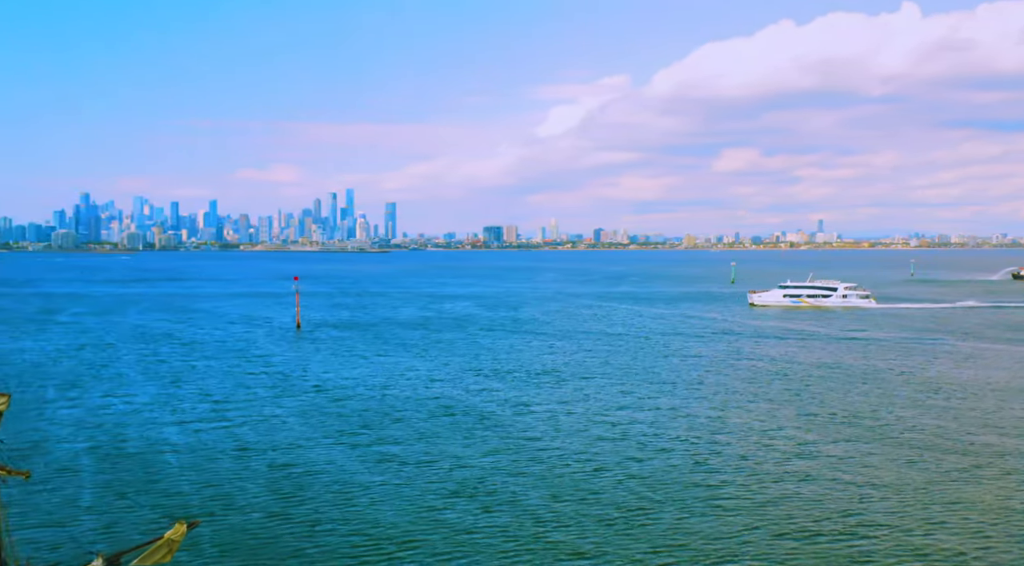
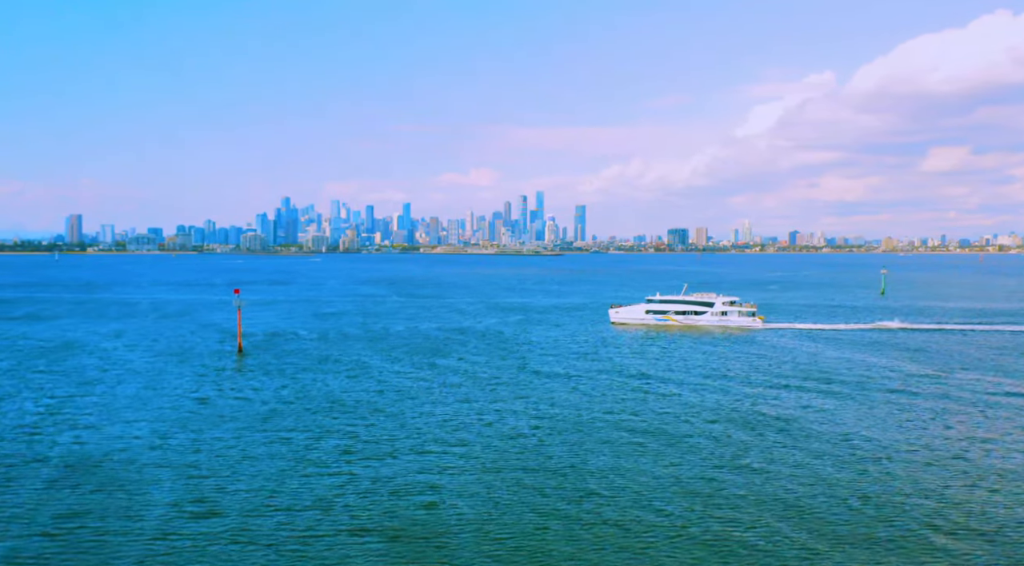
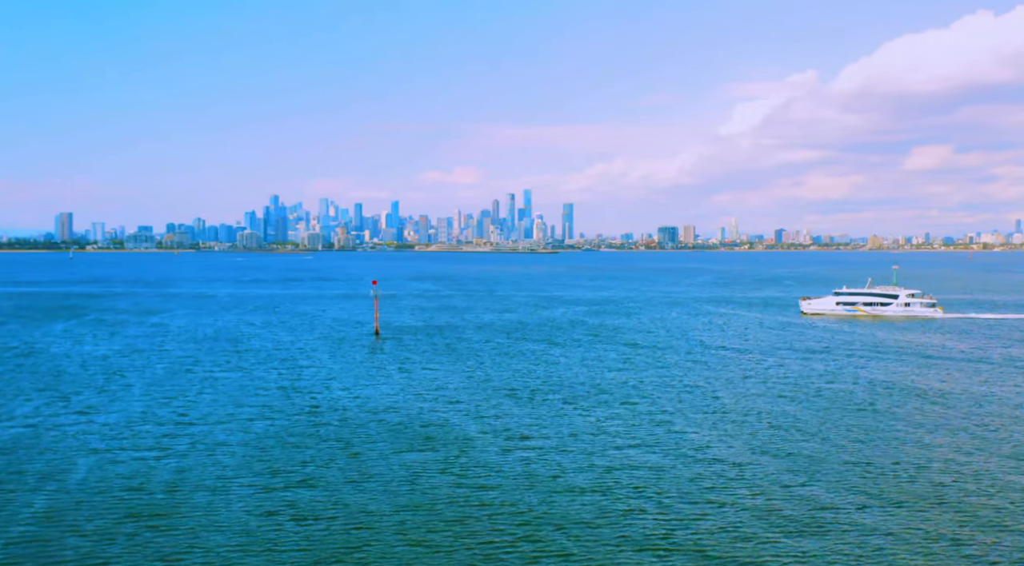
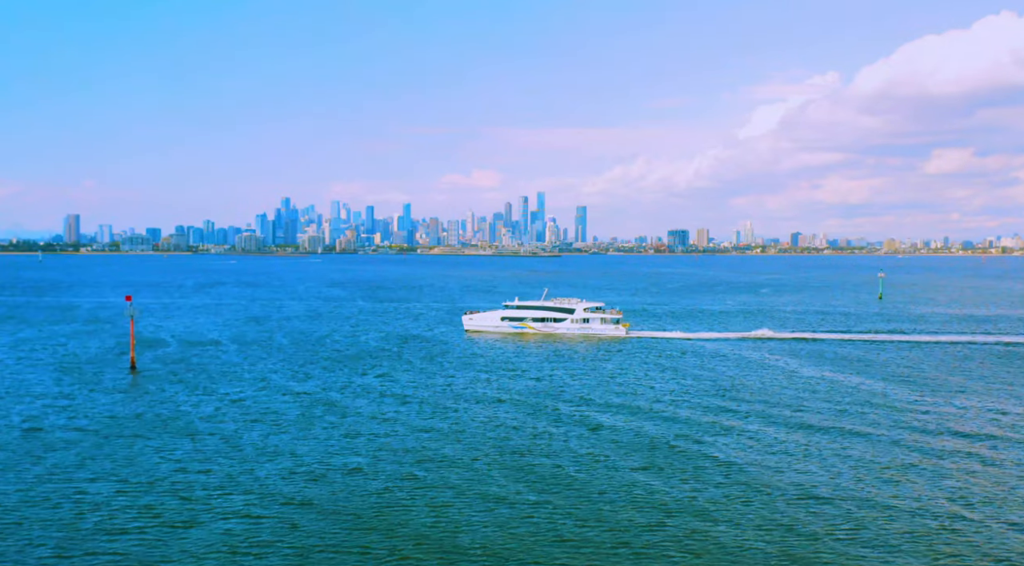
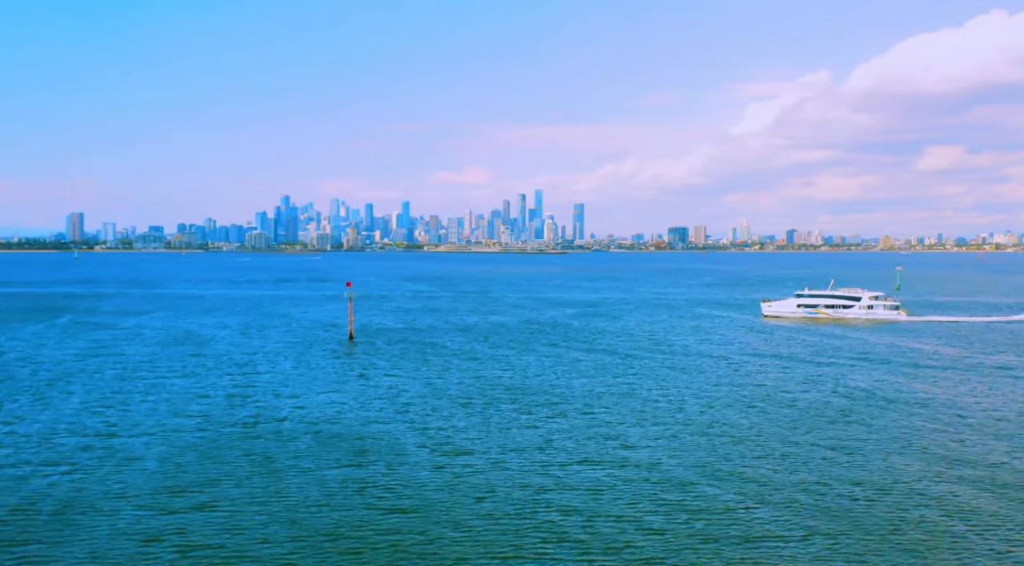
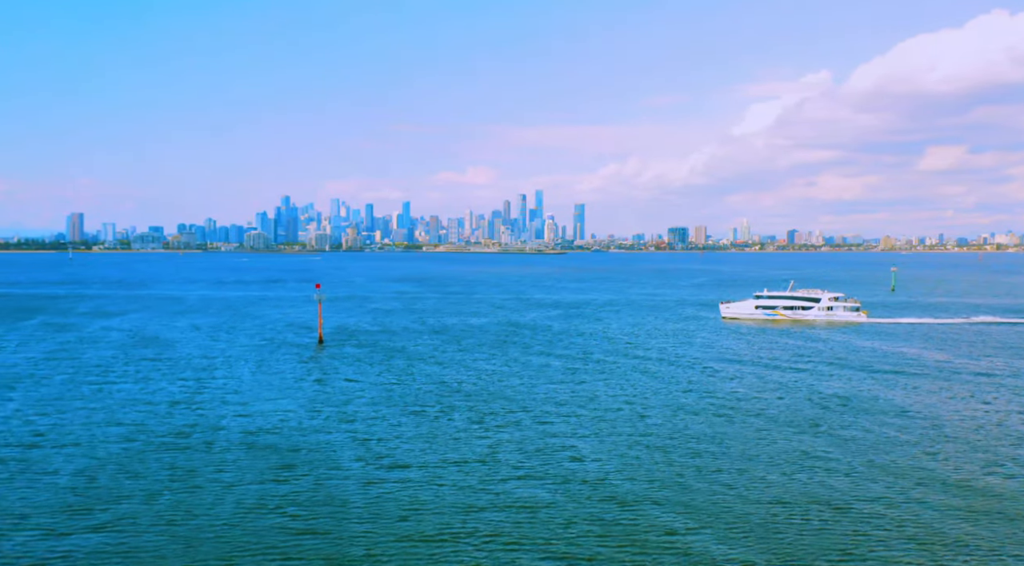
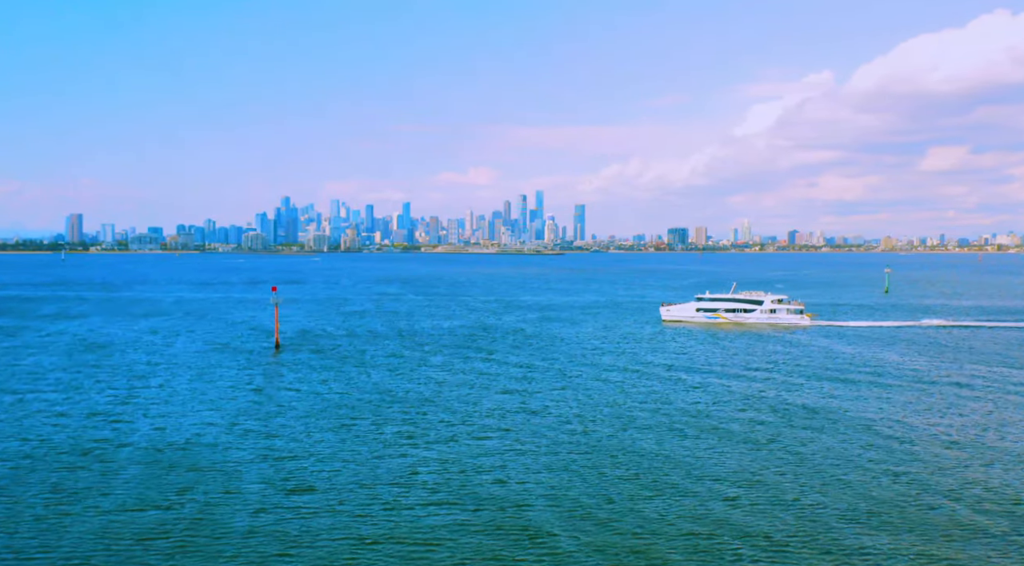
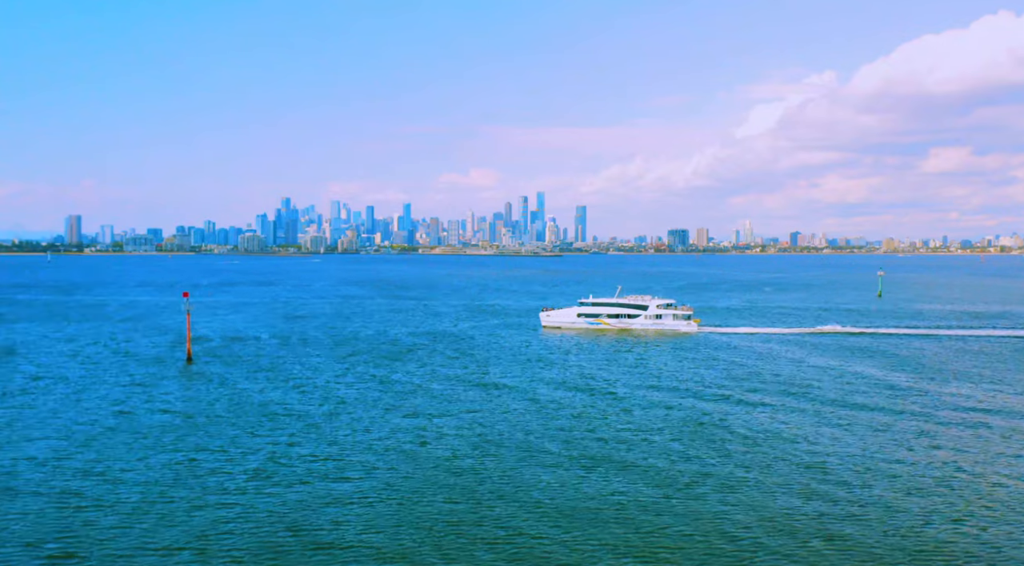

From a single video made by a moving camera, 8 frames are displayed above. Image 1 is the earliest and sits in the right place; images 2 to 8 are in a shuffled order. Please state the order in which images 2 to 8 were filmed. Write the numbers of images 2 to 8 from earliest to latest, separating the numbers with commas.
3, 5, 6, 7, 2, 8, 4
